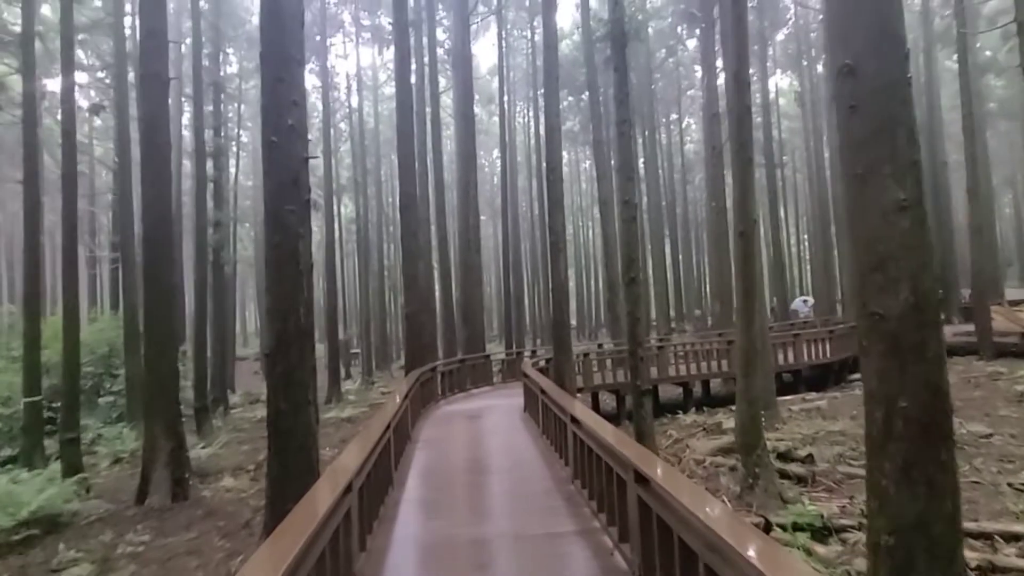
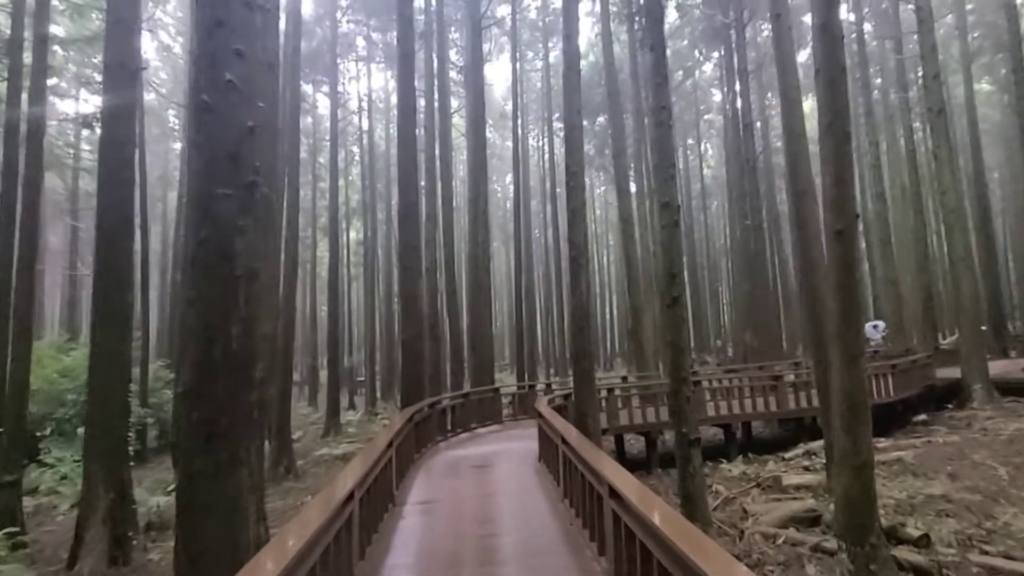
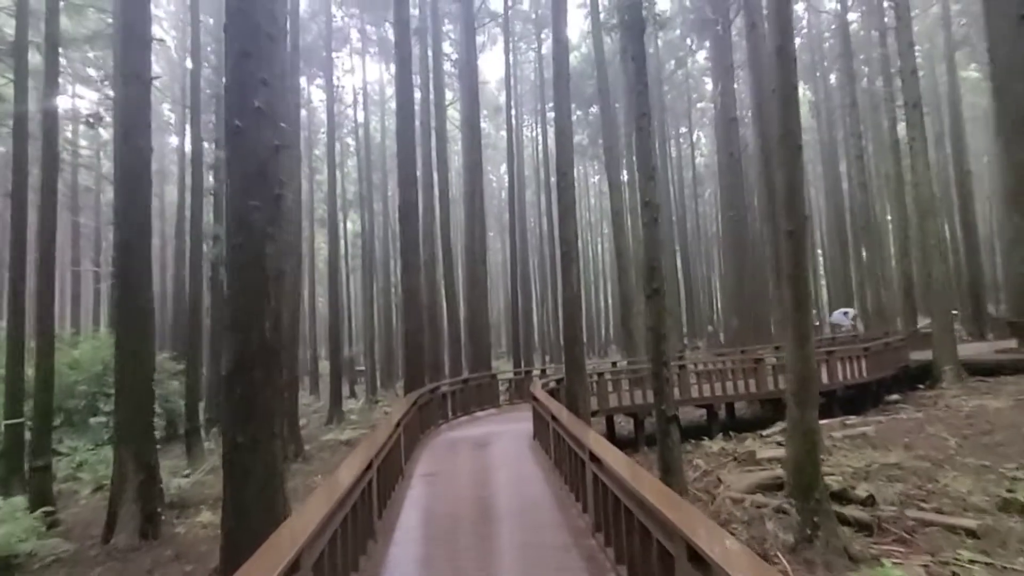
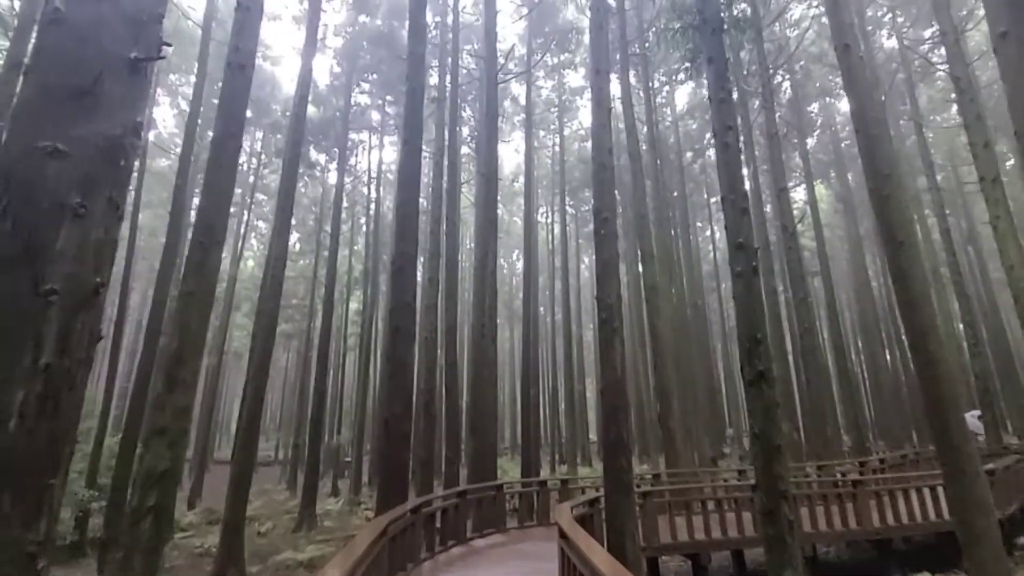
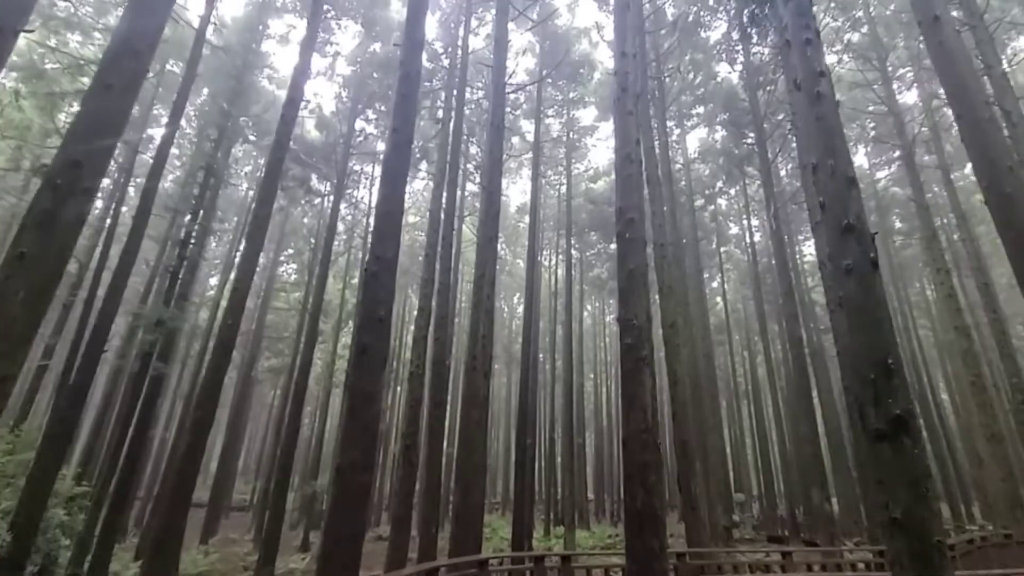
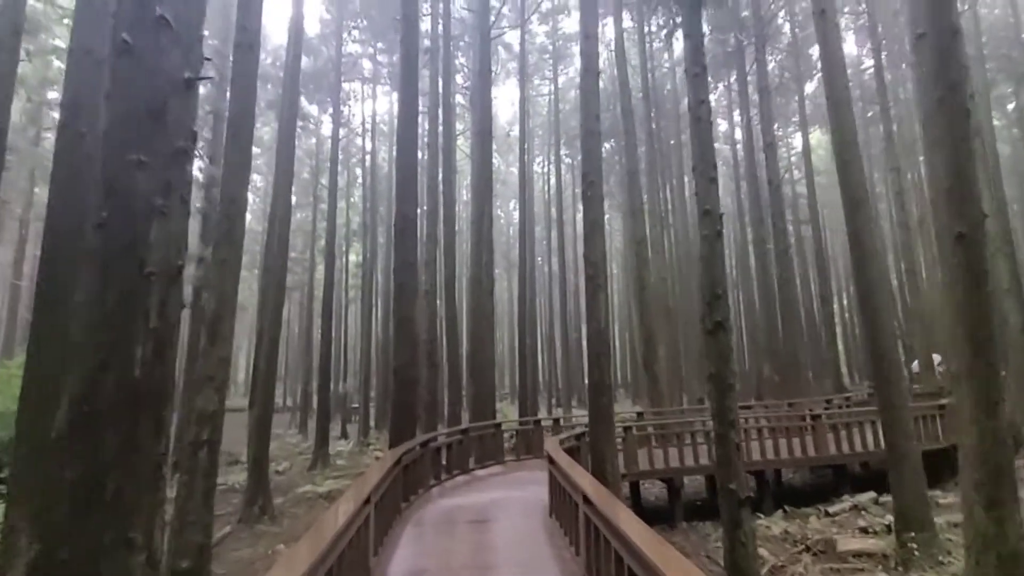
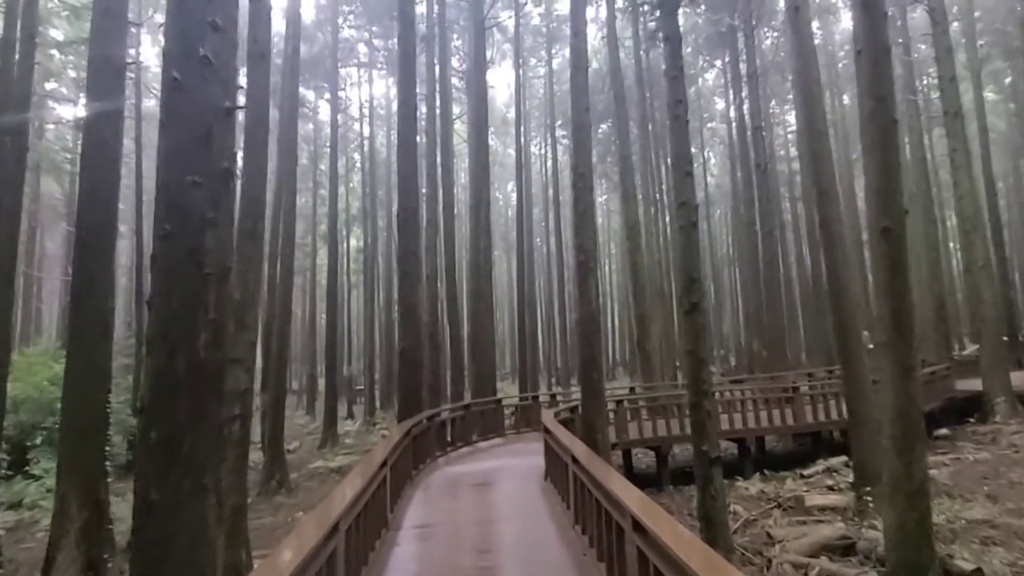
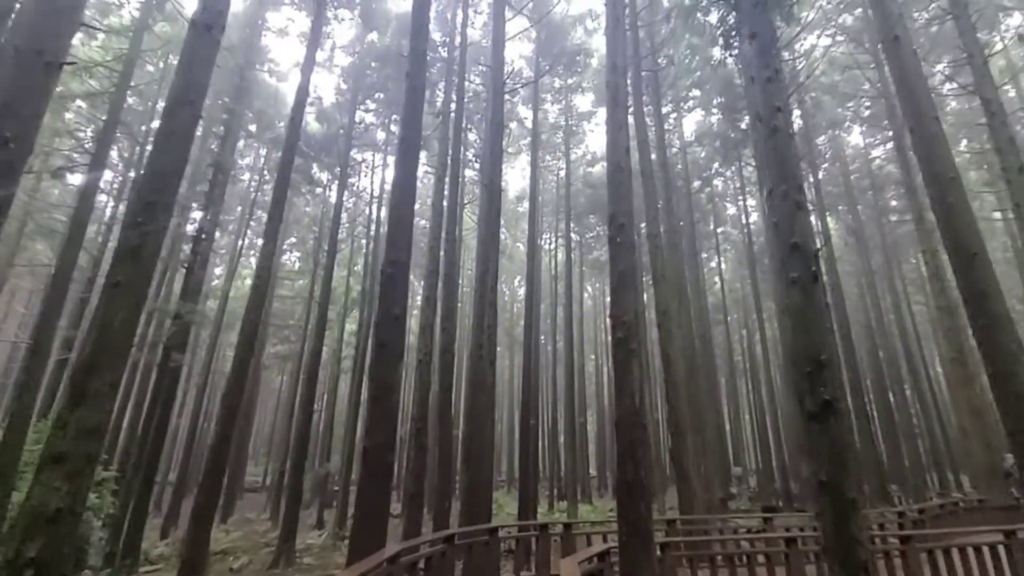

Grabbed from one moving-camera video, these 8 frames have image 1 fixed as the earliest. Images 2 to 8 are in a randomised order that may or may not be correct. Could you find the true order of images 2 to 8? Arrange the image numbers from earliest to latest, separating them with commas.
3, 2, 7, 6, 4, 8, 5
